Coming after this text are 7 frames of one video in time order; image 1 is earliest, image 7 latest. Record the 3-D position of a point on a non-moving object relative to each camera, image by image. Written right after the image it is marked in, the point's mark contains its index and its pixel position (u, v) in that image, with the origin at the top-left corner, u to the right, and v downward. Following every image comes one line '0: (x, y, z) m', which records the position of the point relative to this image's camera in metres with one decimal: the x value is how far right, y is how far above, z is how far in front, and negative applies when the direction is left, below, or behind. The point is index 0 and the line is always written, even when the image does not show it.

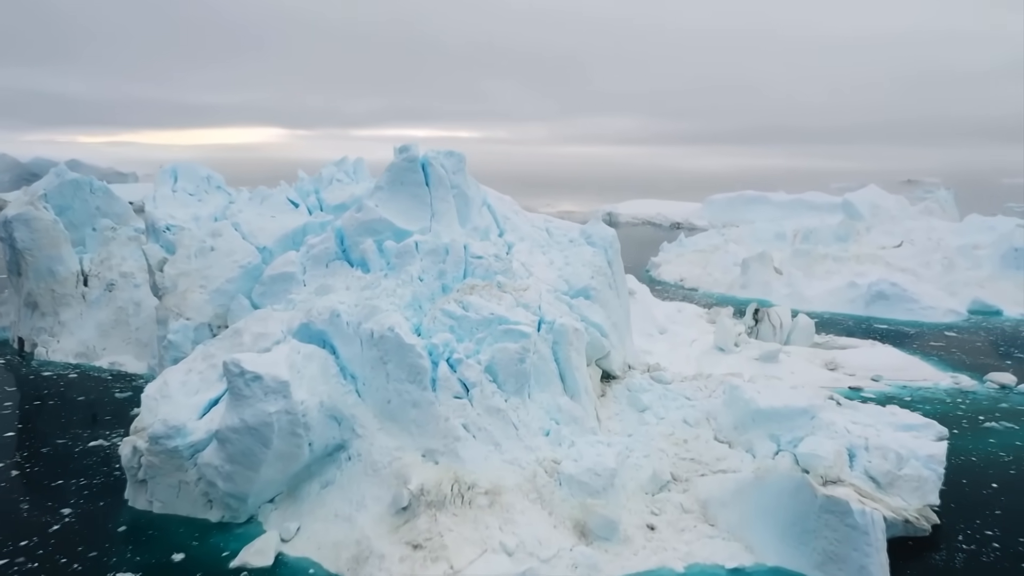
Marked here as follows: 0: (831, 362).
0: (+4.4, -1.1, +13.5) m
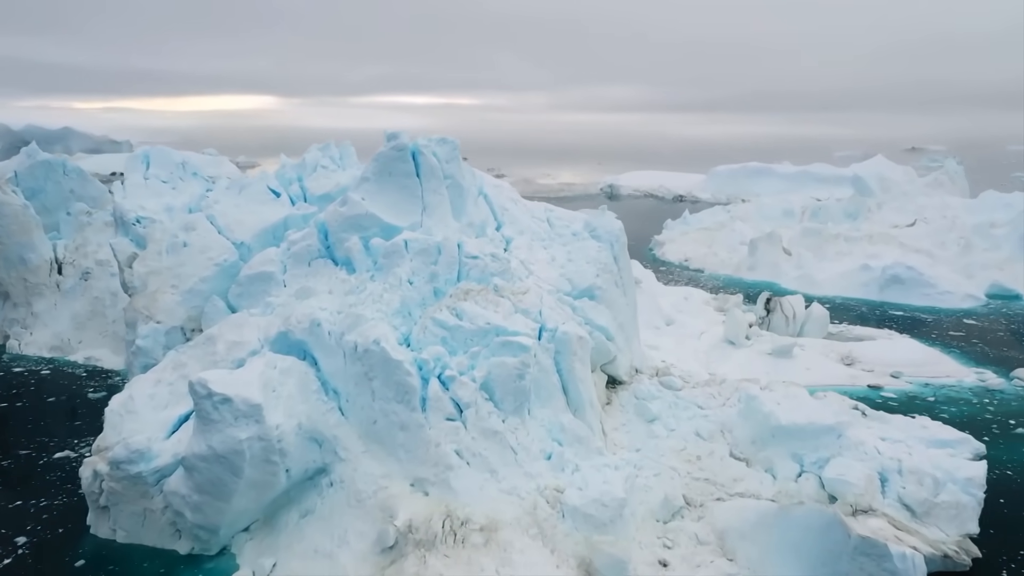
0: (+4.4, -0.9, +12.8) m
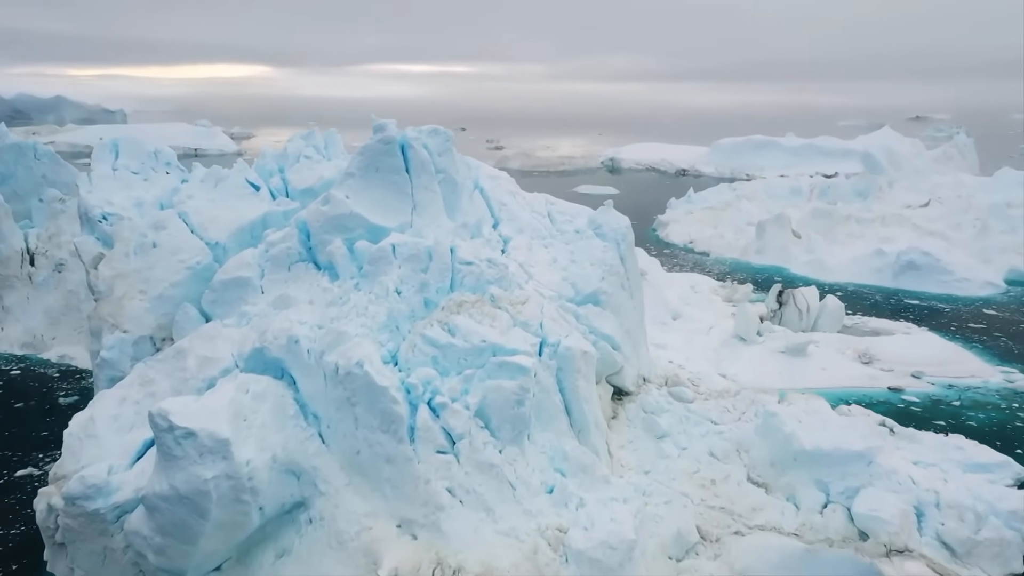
0: (+4.4, -0.8, +12.1) m
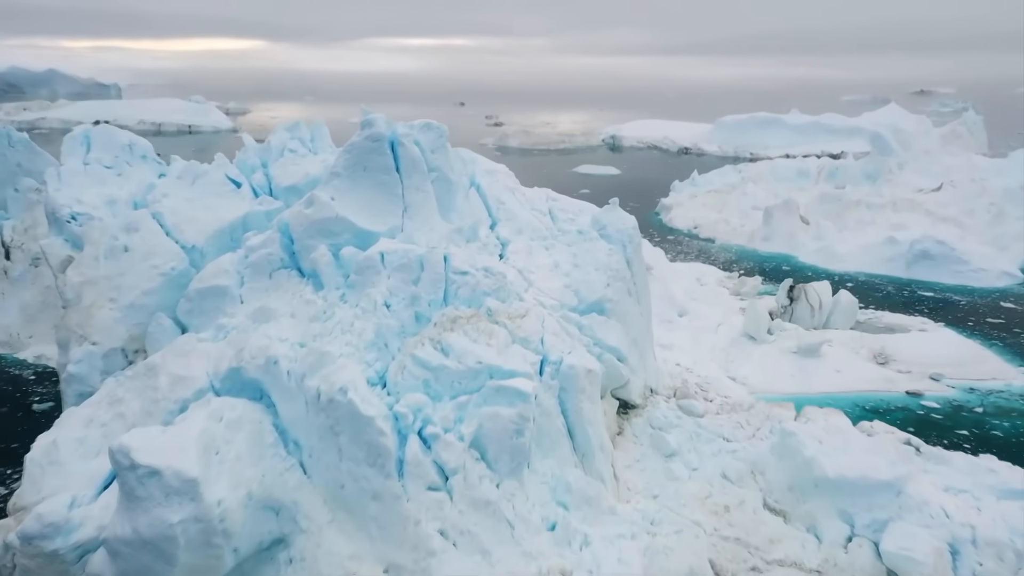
0: (+4.4, -0.8, +11.5) m
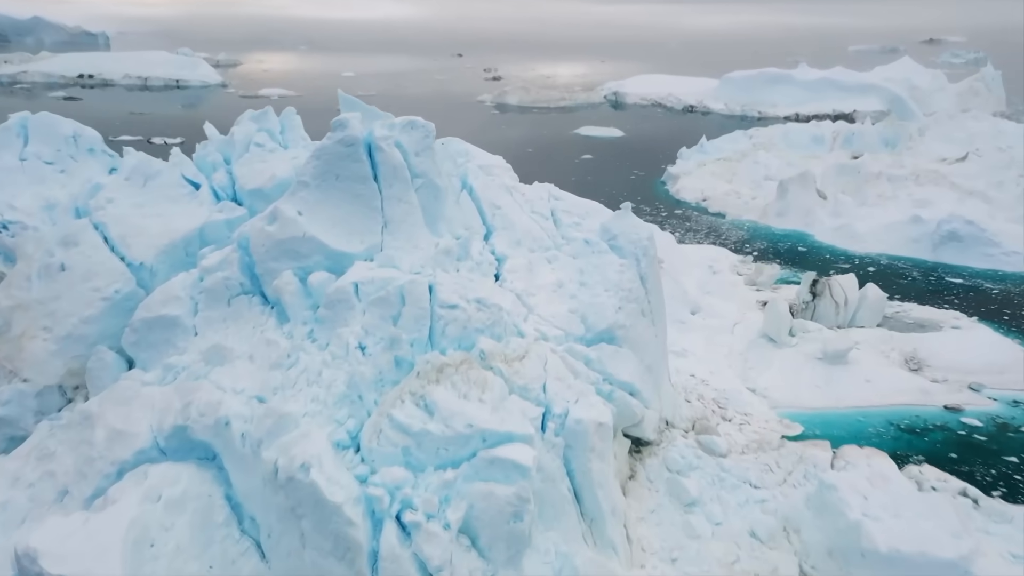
0: (+4.4, -0.8, +10.5) m
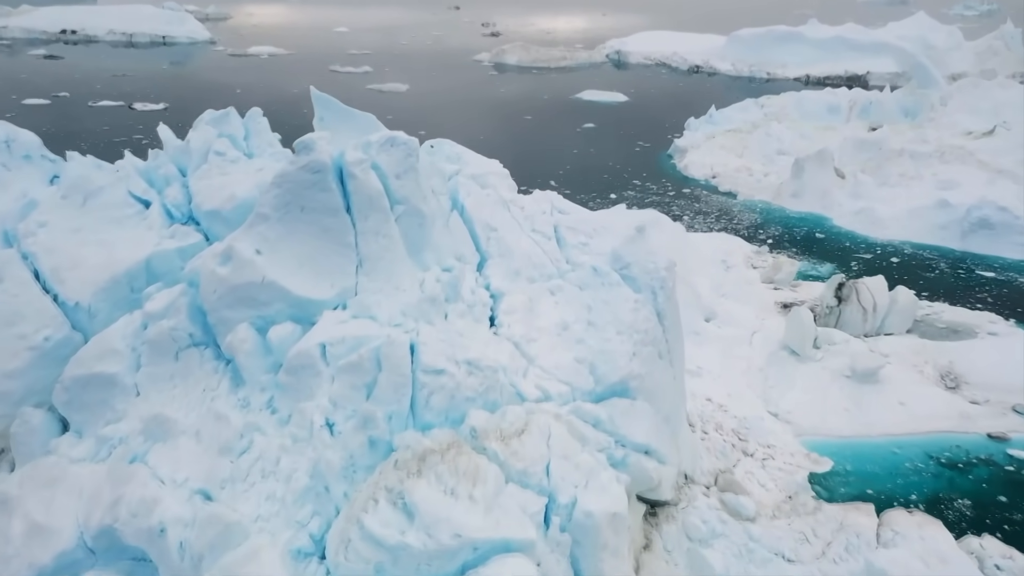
0: (+4.3, -0.9, +9.6) m
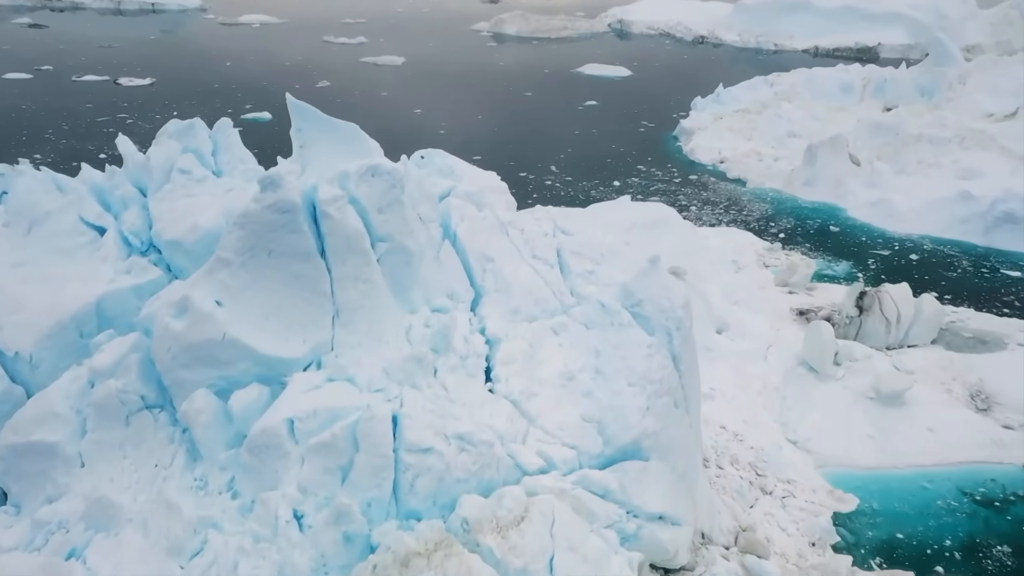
0: (+4.3, -1.0, +9.0) m
